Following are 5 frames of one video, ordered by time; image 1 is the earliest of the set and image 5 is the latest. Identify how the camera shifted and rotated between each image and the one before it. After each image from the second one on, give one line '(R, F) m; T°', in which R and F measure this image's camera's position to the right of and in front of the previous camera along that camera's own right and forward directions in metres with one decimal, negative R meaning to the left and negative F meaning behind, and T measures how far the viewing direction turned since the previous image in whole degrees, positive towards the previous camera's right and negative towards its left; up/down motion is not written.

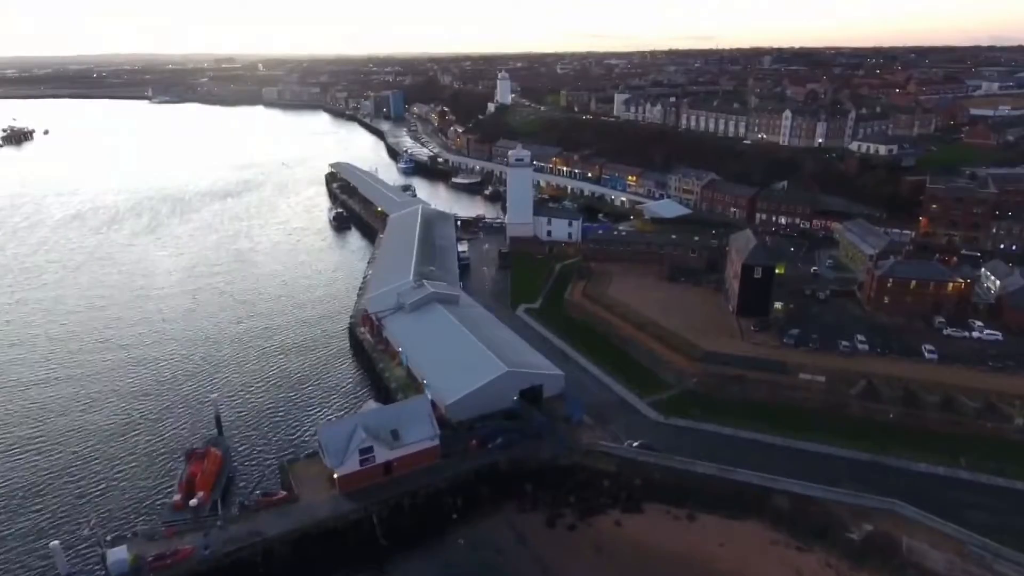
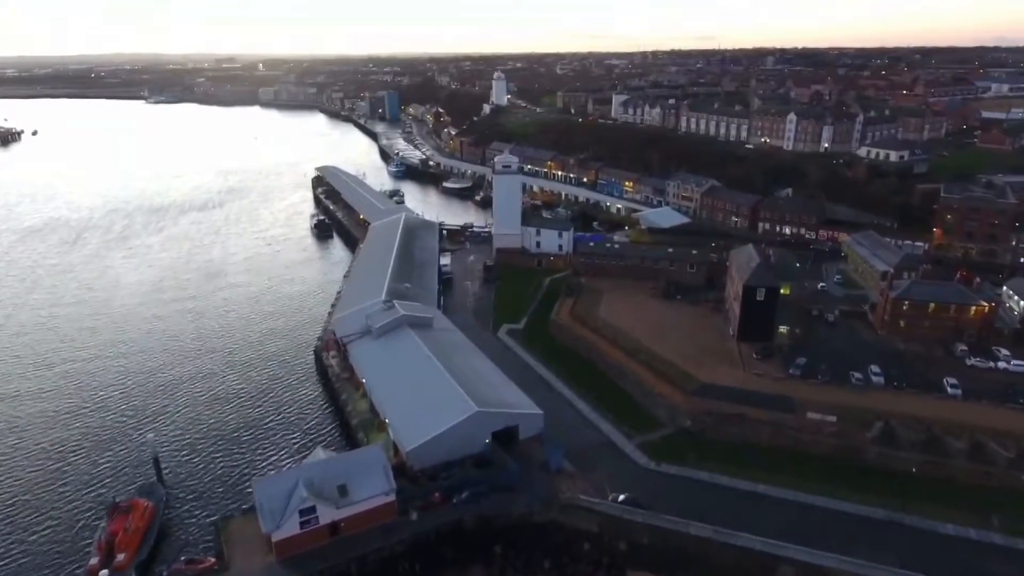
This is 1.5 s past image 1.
(+0.7, +1.9) m; 0°
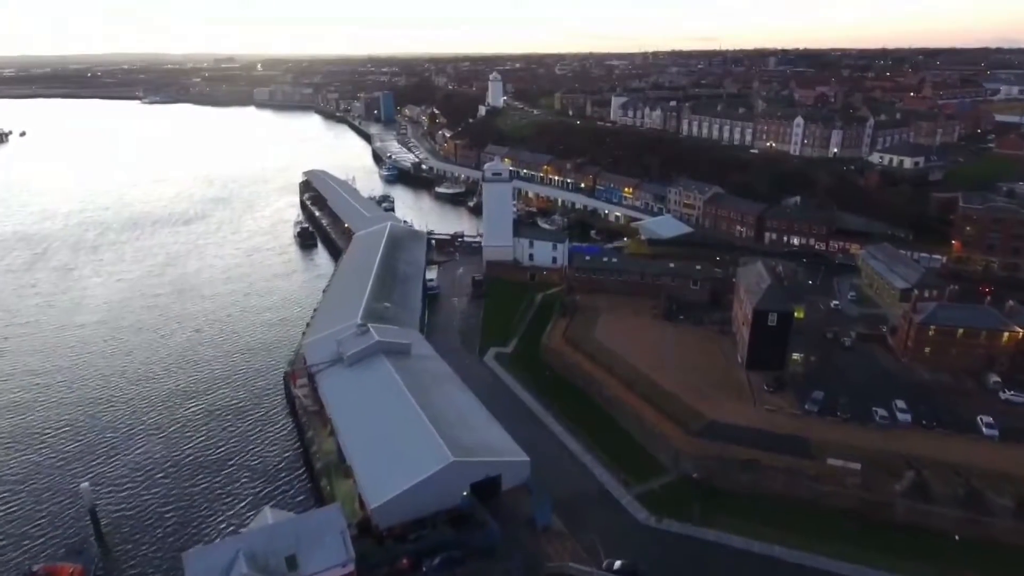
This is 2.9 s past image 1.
(+0.4, +1.8) m; 0°
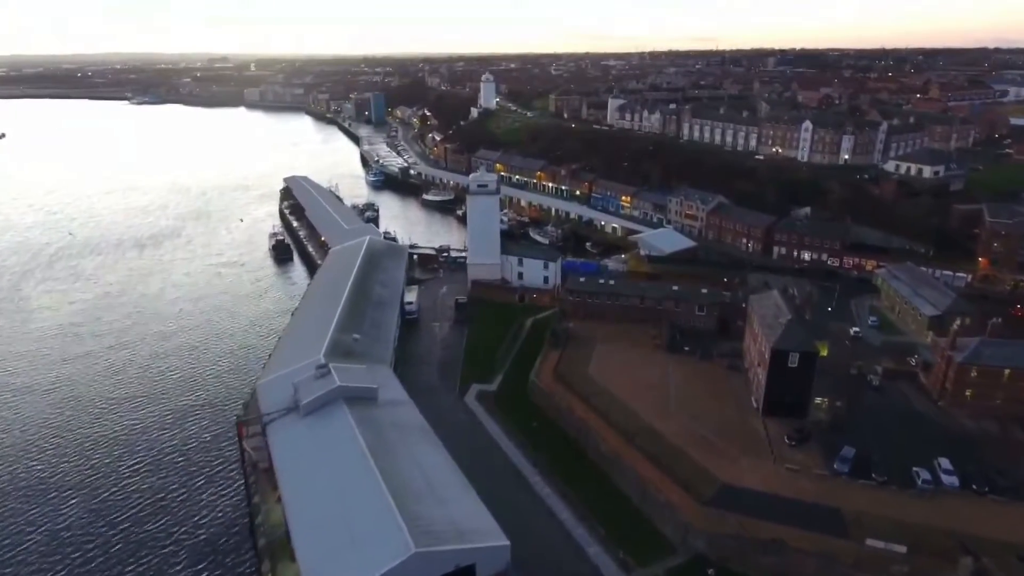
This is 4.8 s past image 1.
(+0.3, +2.3) m; 0°
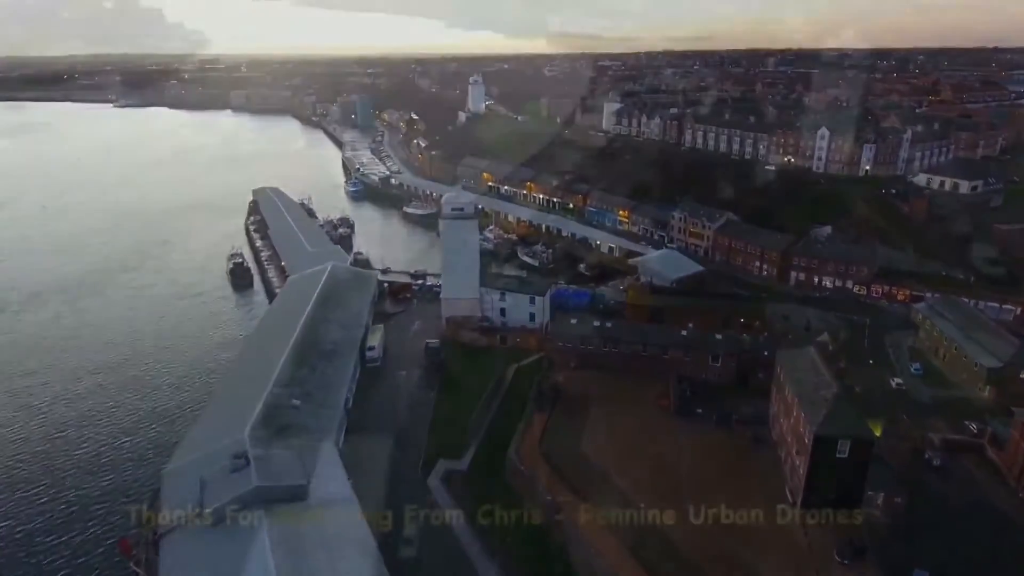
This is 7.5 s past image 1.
(+0.5, +3.4) m; 0°
